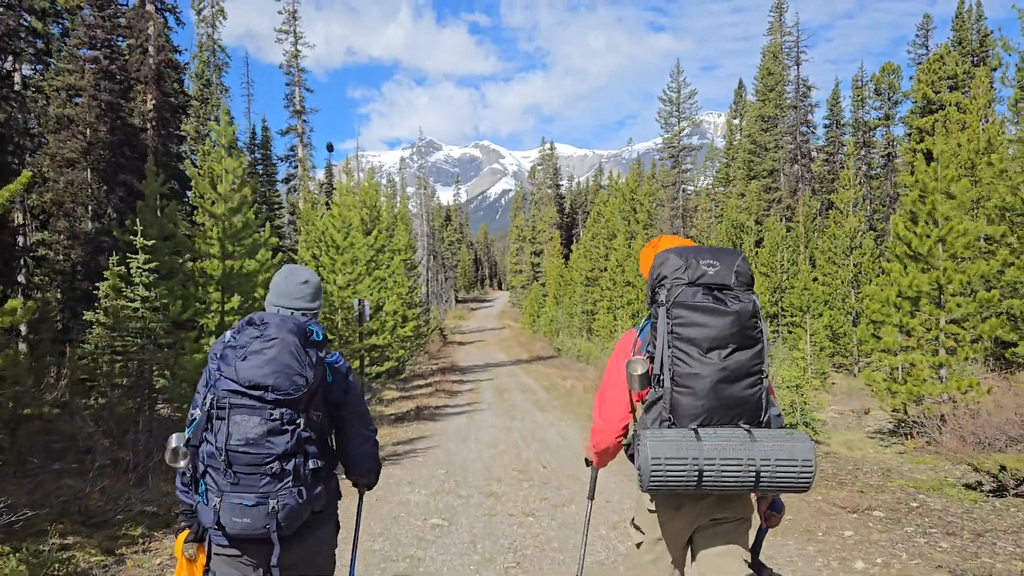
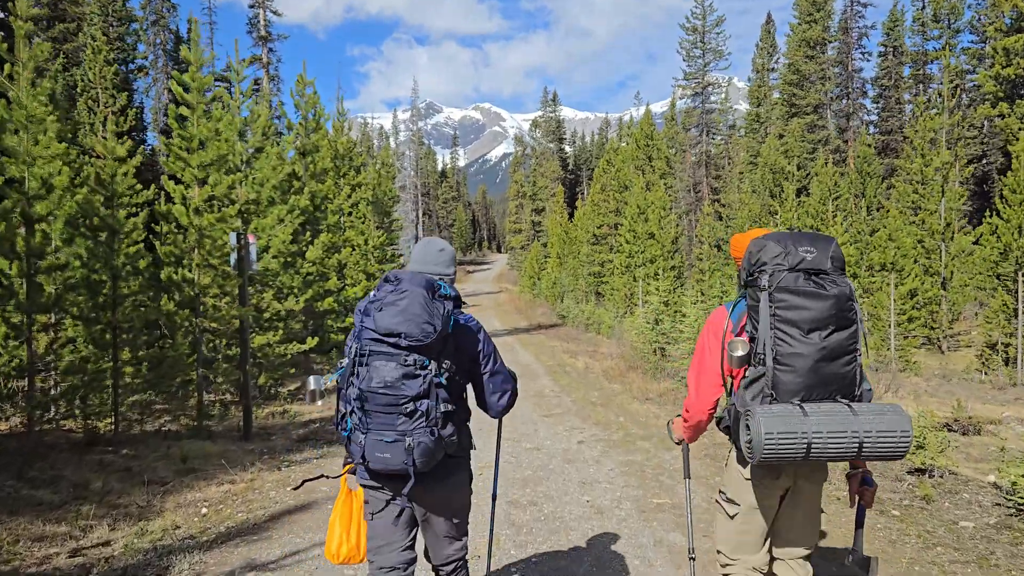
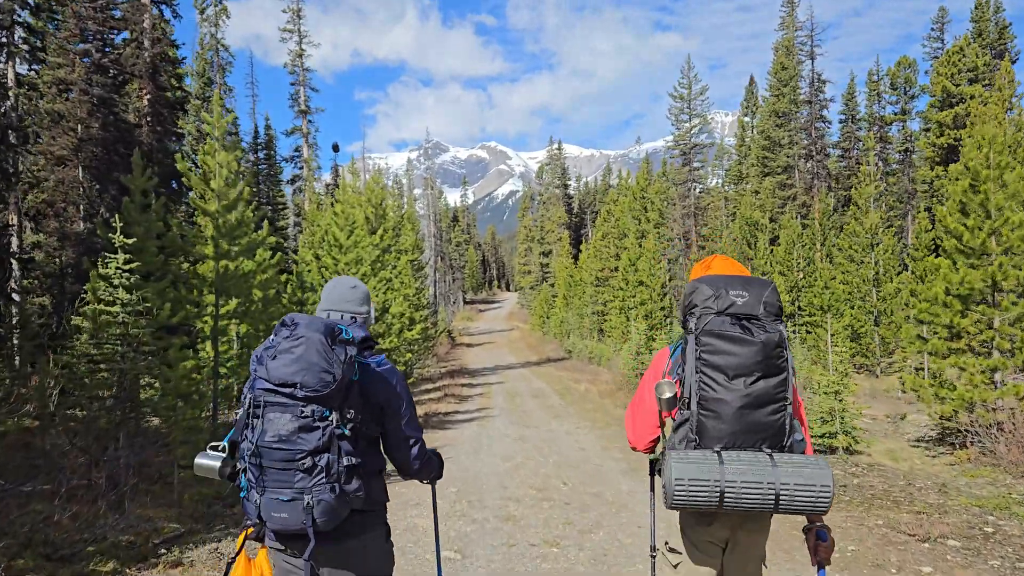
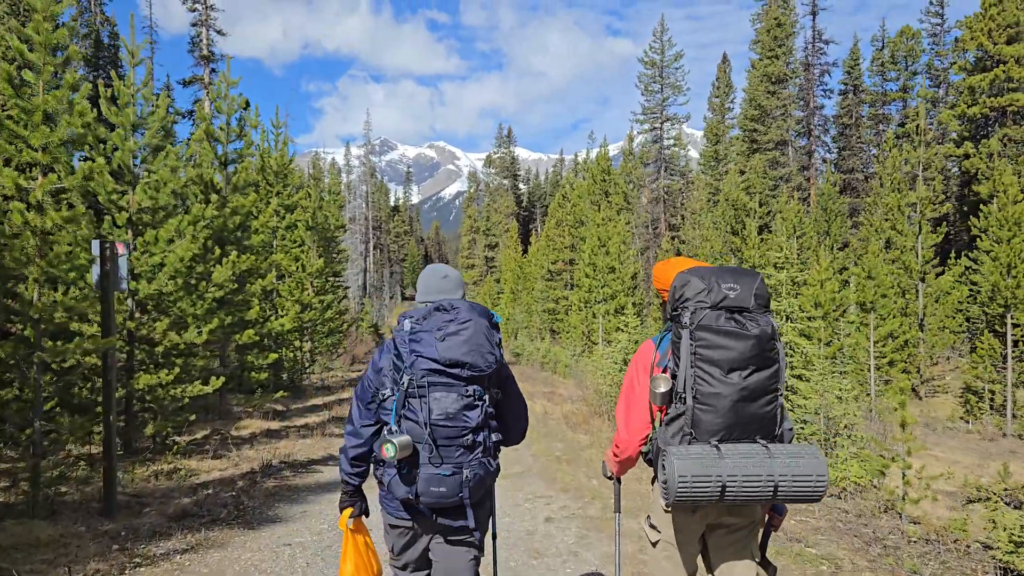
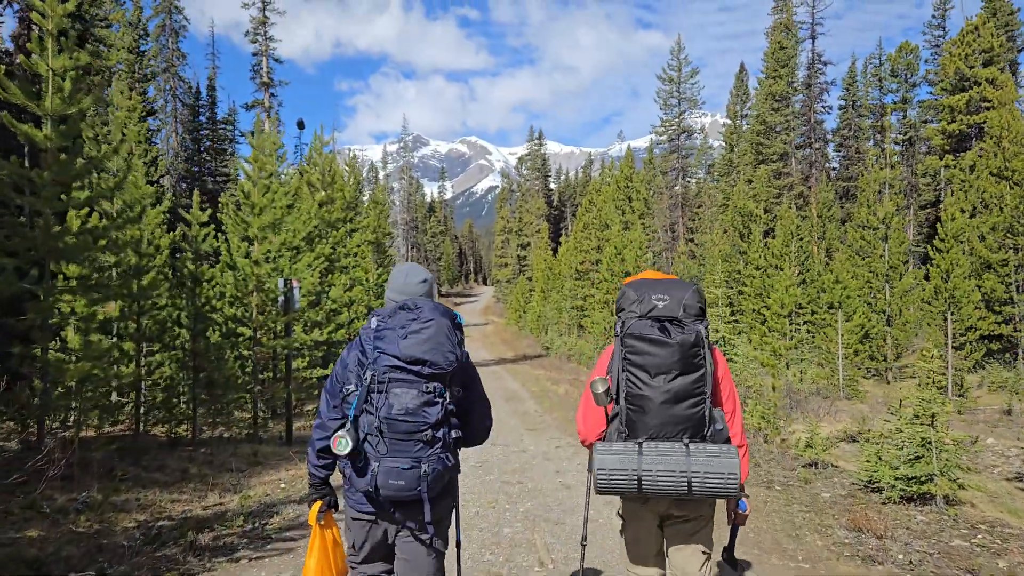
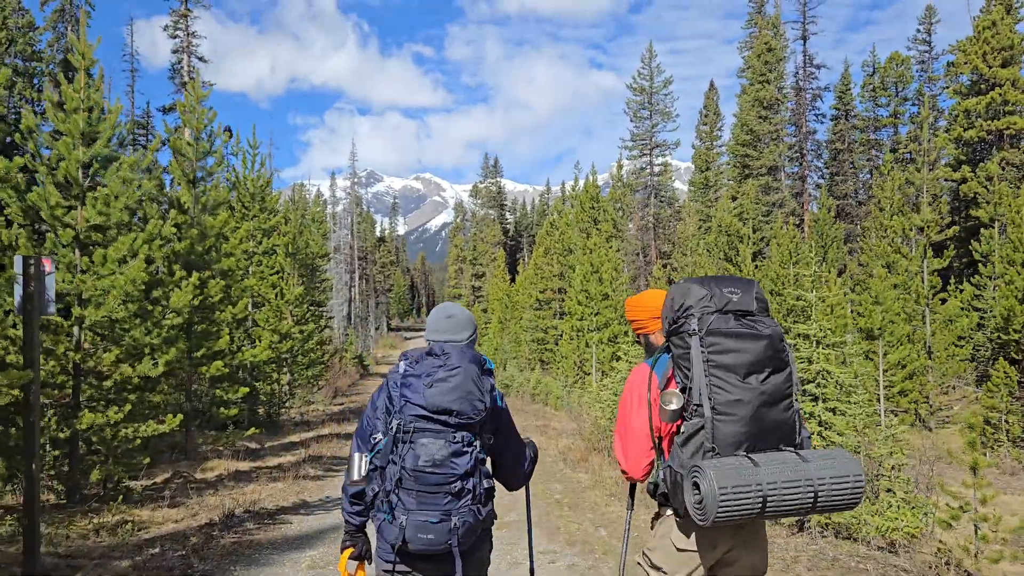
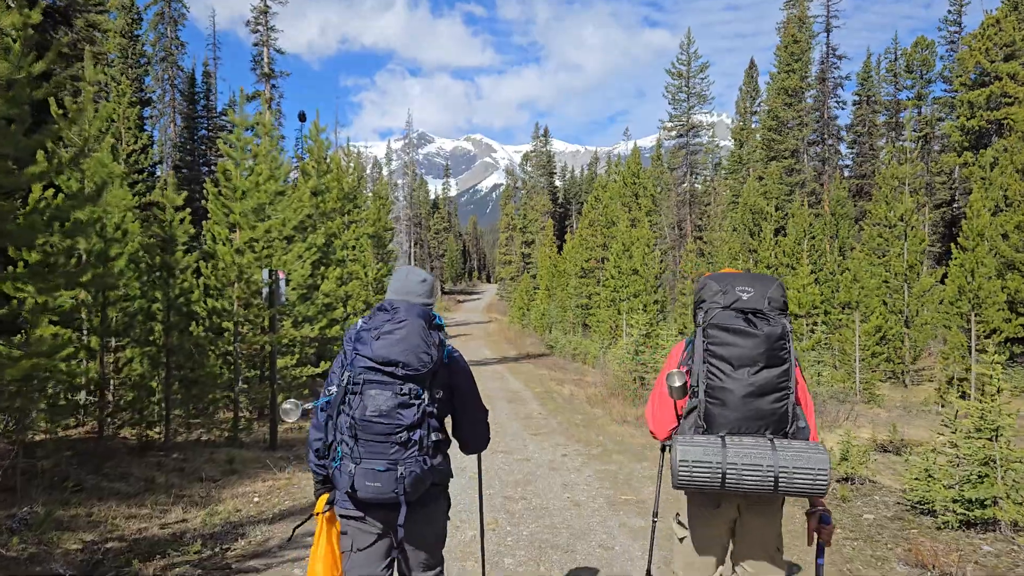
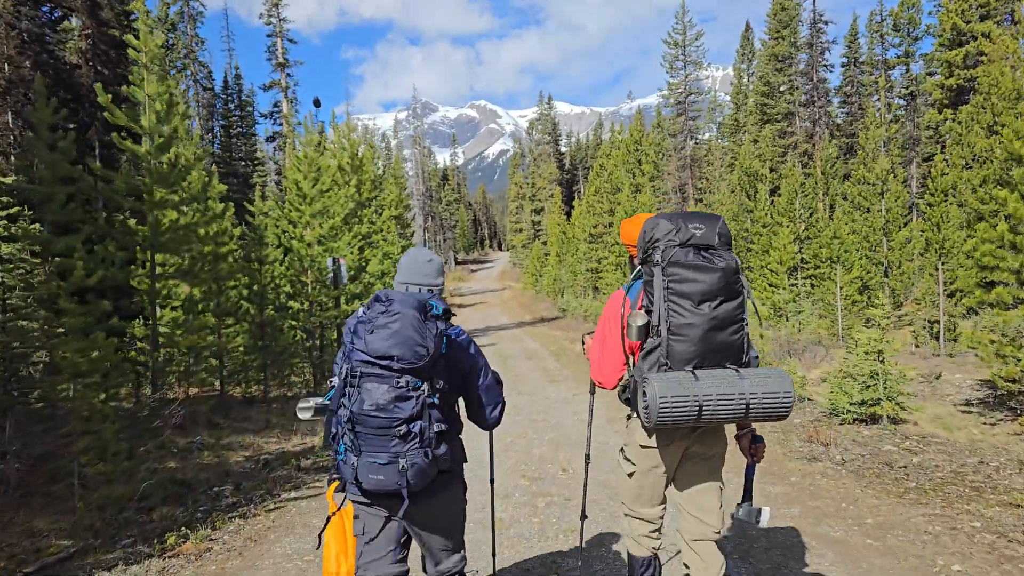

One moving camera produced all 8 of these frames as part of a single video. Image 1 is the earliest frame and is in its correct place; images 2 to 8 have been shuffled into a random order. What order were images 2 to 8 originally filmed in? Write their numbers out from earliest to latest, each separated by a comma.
3, 8, 5, 7, 2, 4, 6
